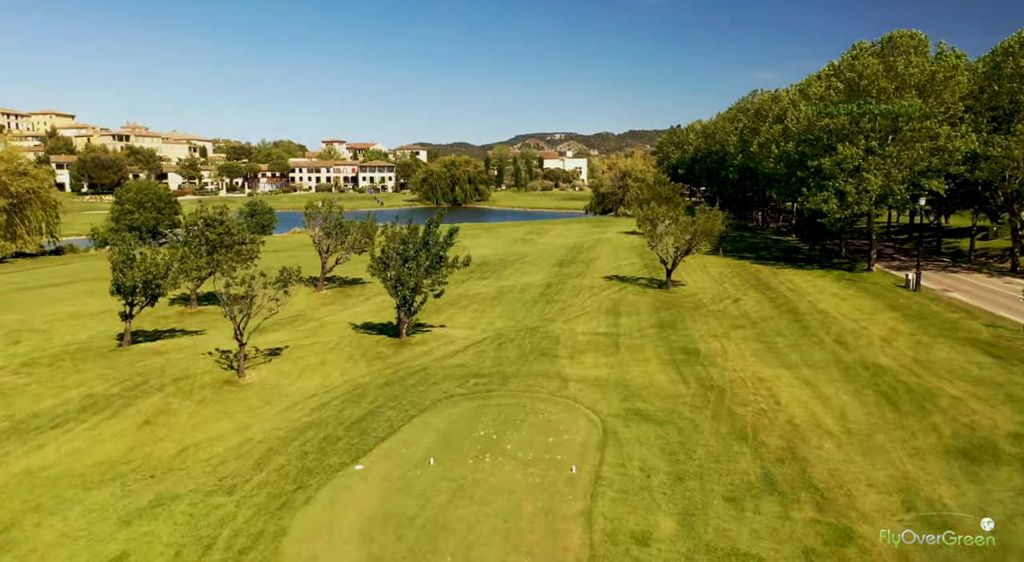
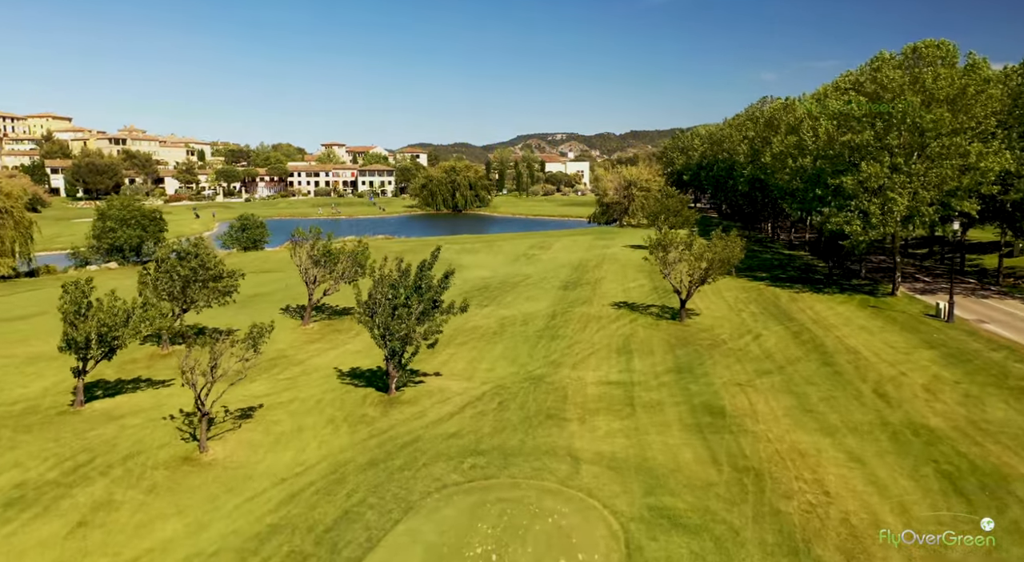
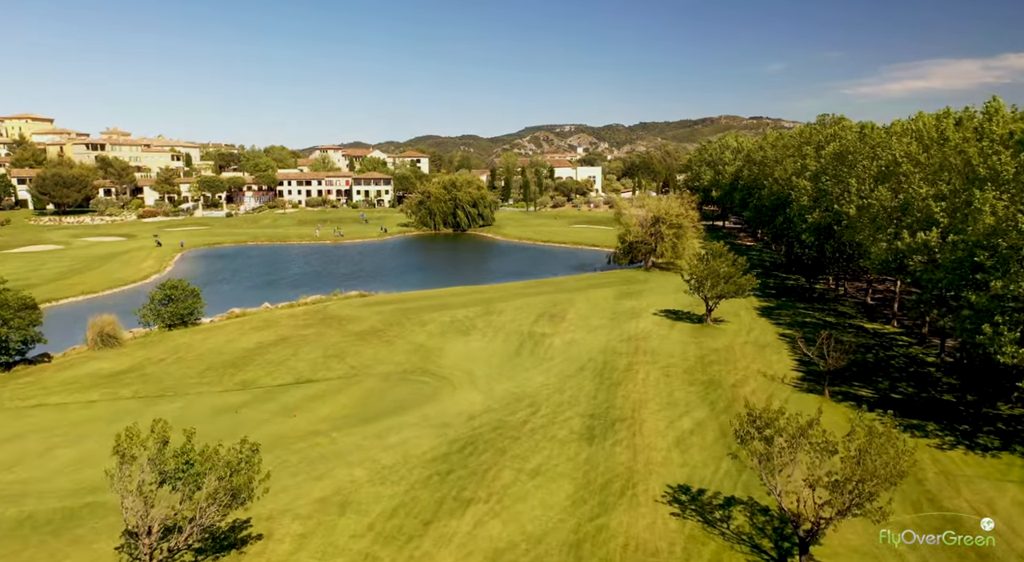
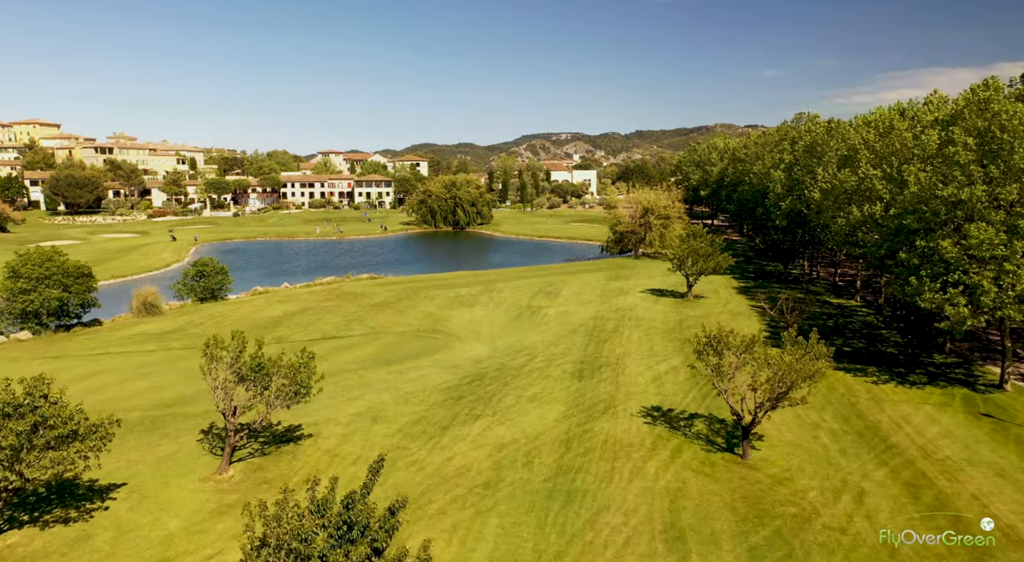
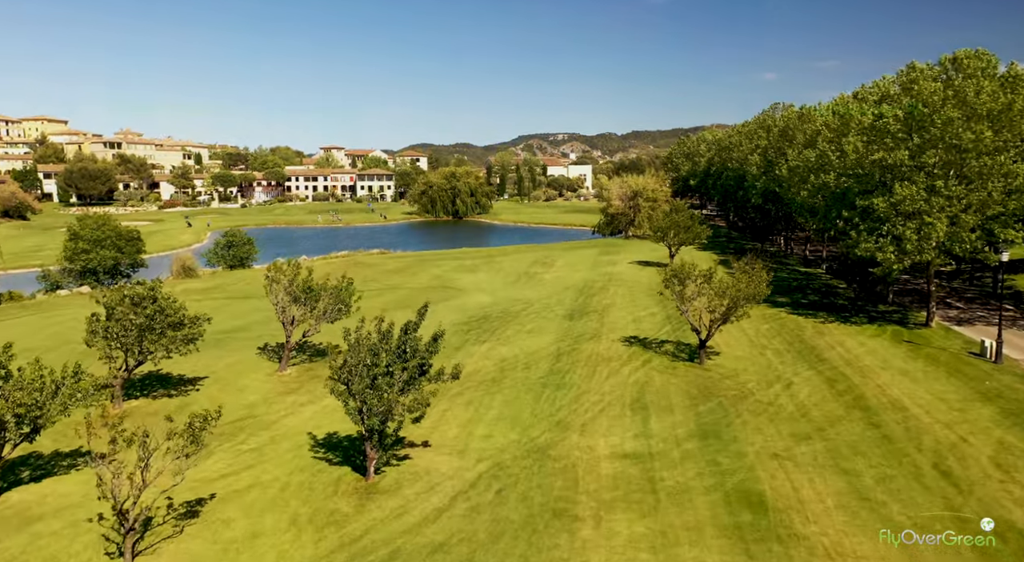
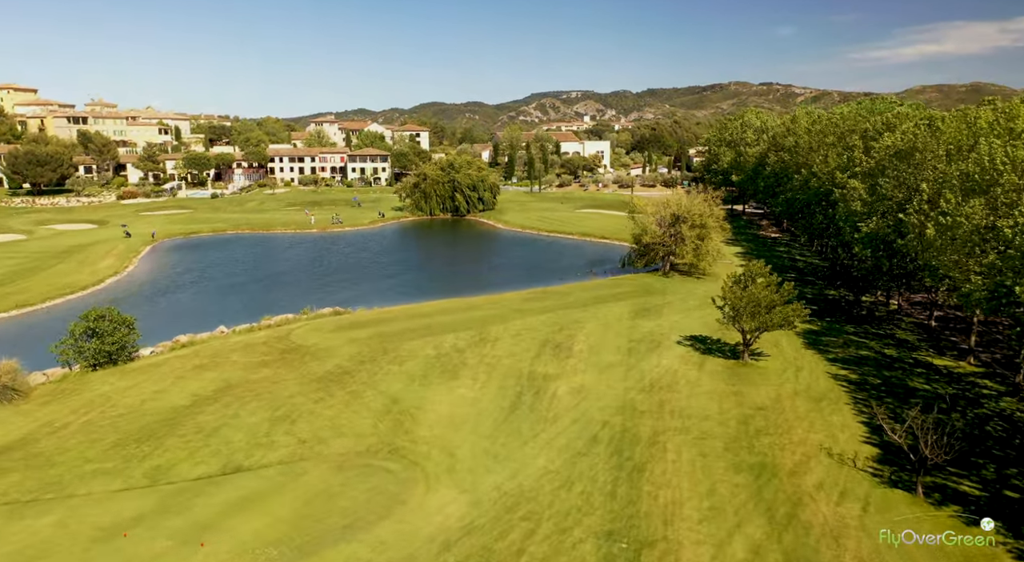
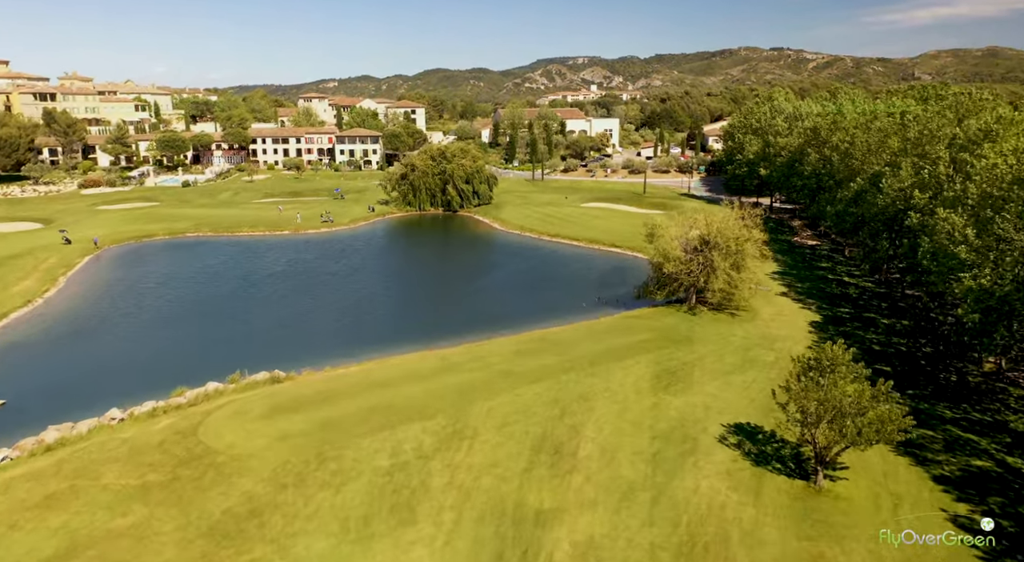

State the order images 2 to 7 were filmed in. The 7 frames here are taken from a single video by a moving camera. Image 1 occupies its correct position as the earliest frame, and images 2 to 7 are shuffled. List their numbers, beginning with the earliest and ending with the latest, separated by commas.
2, 5, 4, 3, 6, 7
